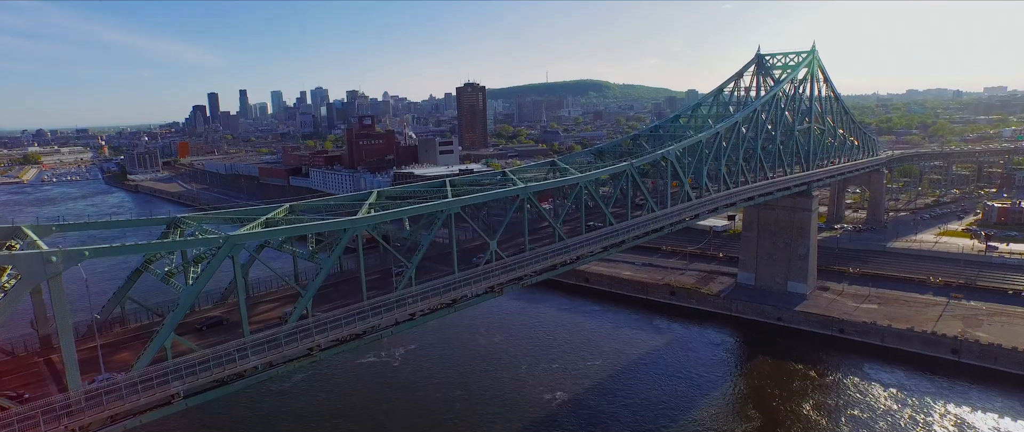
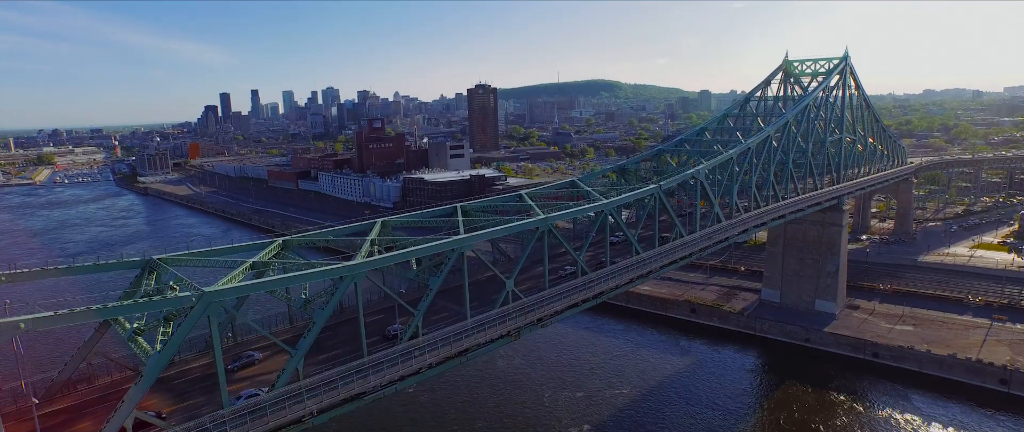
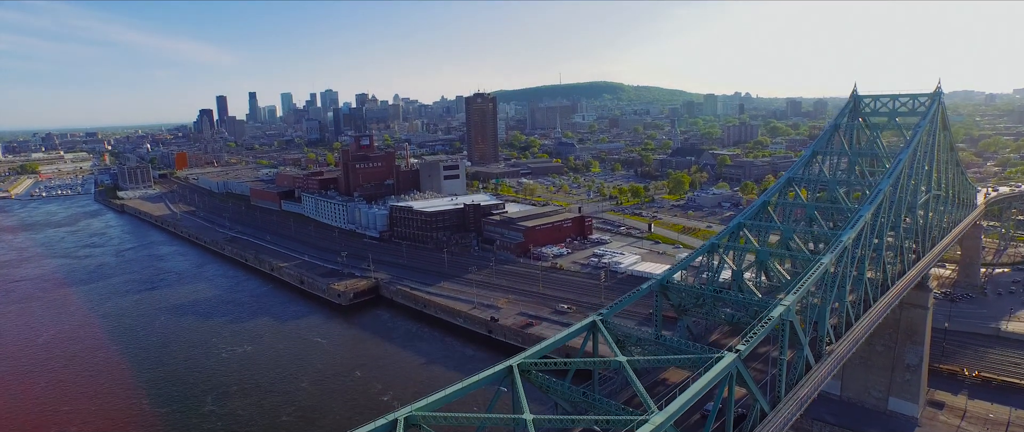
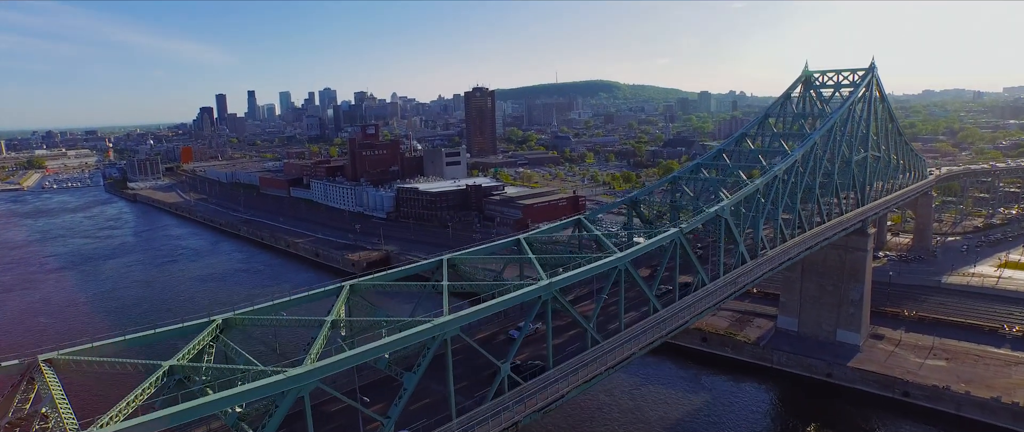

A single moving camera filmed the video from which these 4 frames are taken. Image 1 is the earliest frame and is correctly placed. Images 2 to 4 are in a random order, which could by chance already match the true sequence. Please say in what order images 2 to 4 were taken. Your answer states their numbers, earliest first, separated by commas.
2, 4, 3
